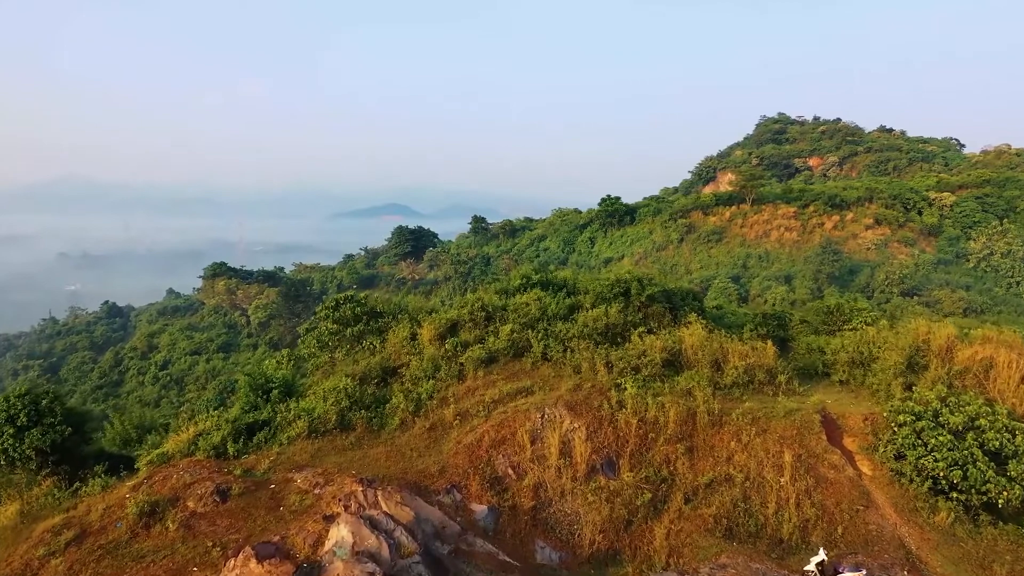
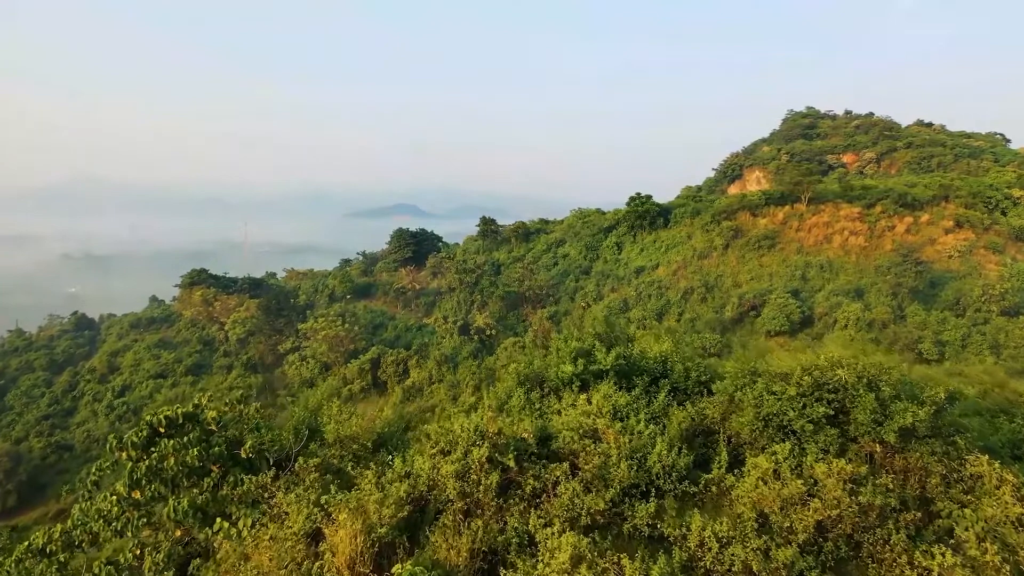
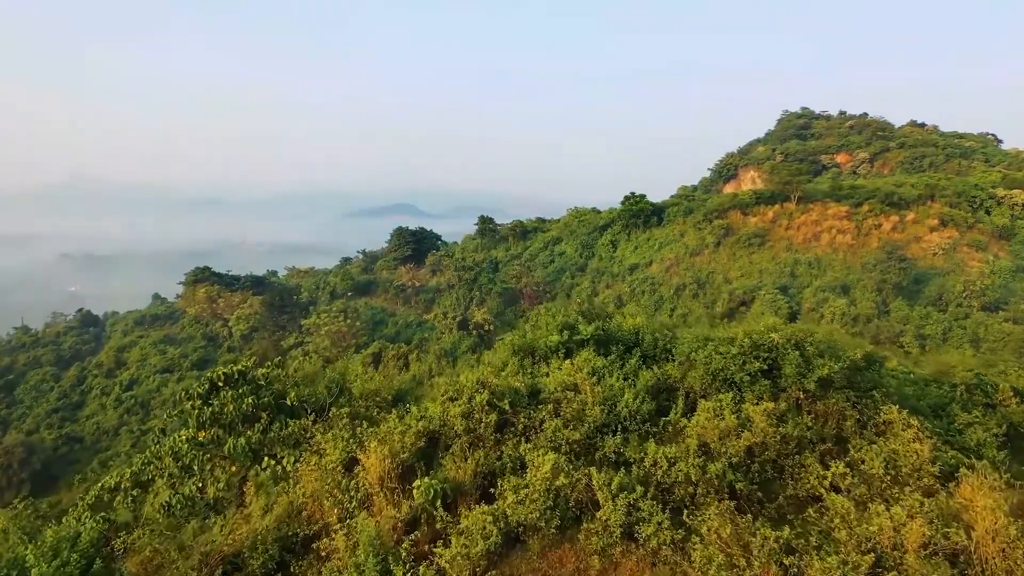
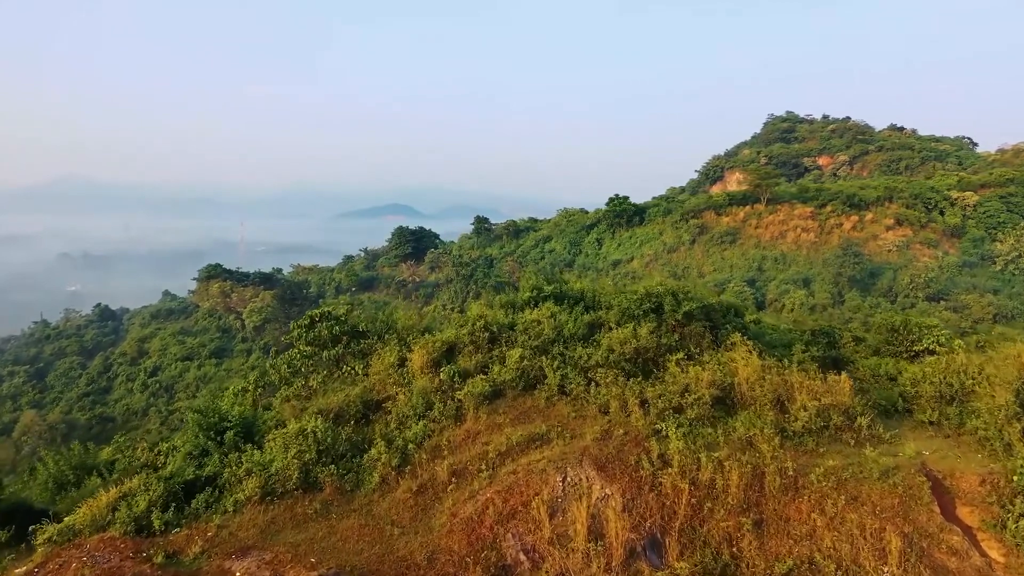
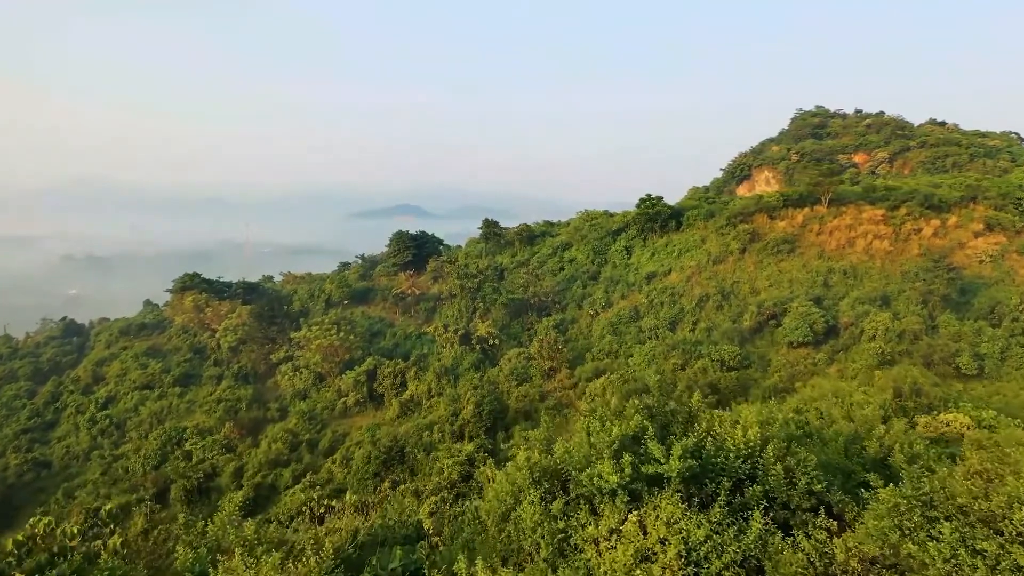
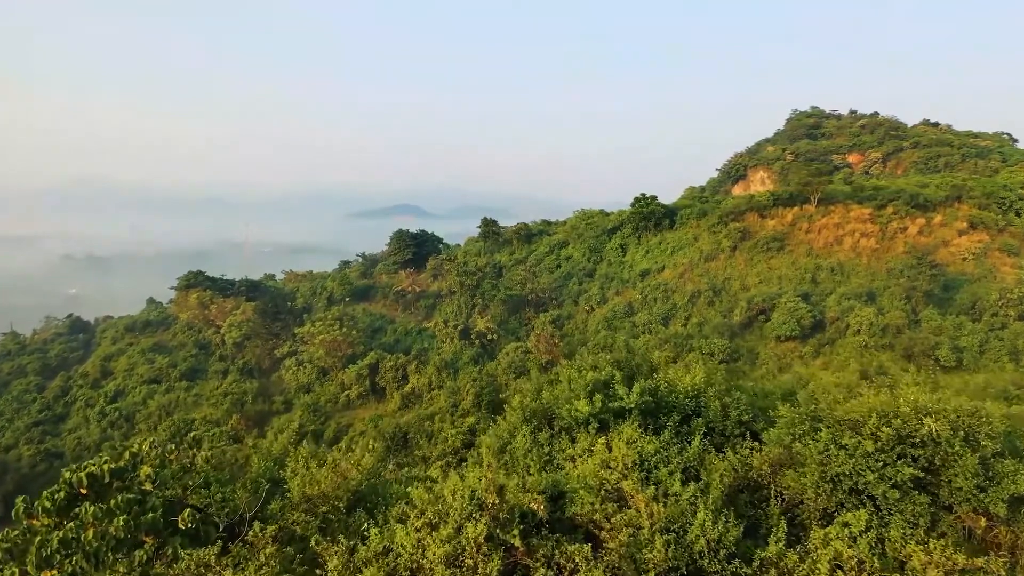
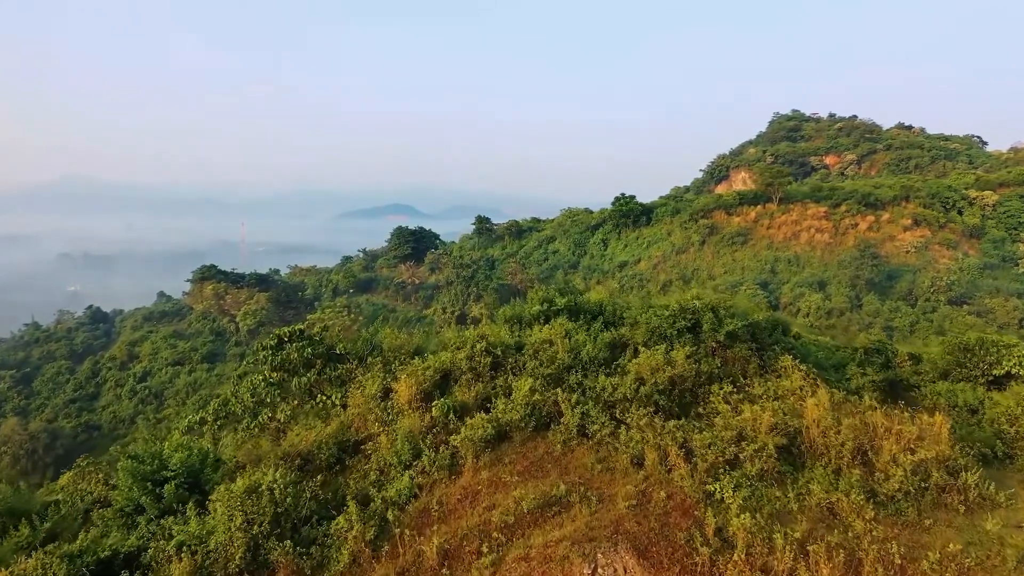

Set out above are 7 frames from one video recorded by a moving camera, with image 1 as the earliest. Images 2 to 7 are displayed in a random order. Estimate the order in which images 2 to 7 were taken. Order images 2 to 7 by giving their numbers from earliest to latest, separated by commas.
4, 7, 3, 2, 6, 5
